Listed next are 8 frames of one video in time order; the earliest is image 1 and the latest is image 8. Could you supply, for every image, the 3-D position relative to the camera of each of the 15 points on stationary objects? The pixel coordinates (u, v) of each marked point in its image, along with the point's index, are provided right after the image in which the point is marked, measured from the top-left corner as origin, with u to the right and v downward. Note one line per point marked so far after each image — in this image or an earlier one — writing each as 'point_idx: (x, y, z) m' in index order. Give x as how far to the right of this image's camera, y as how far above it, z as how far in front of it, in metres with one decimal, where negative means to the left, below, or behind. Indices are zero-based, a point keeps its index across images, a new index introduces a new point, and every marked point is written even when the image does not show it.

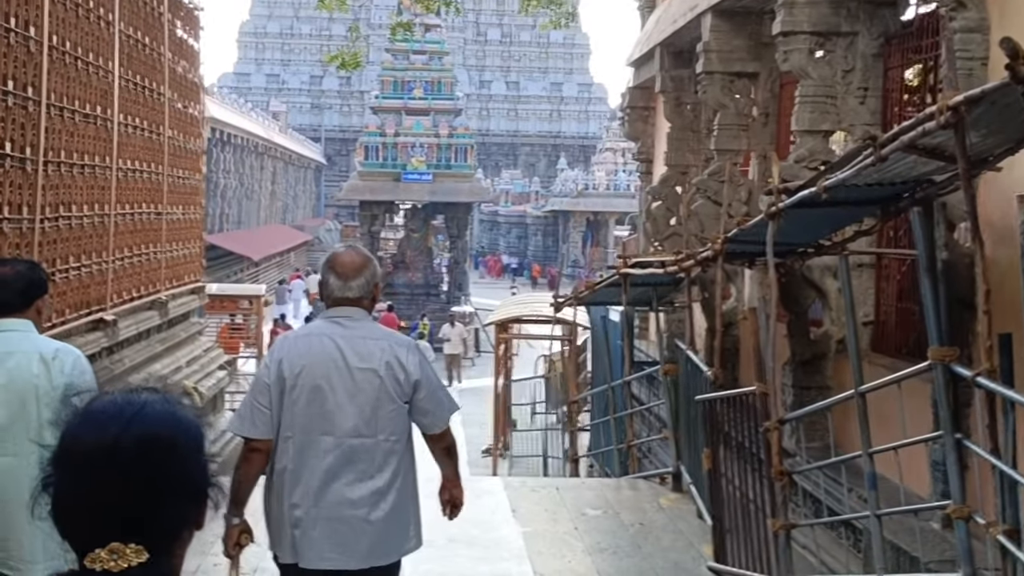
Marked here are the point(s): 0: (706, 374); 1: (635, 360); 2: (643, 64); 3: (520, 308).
0: (+1.0, -0.4, +6.0) m
1: (+1.0, -0.6, +9.6) m
2: (+1.2, +2.1, +10.9) m
3: (+0.1, -0.2, +11.8) m
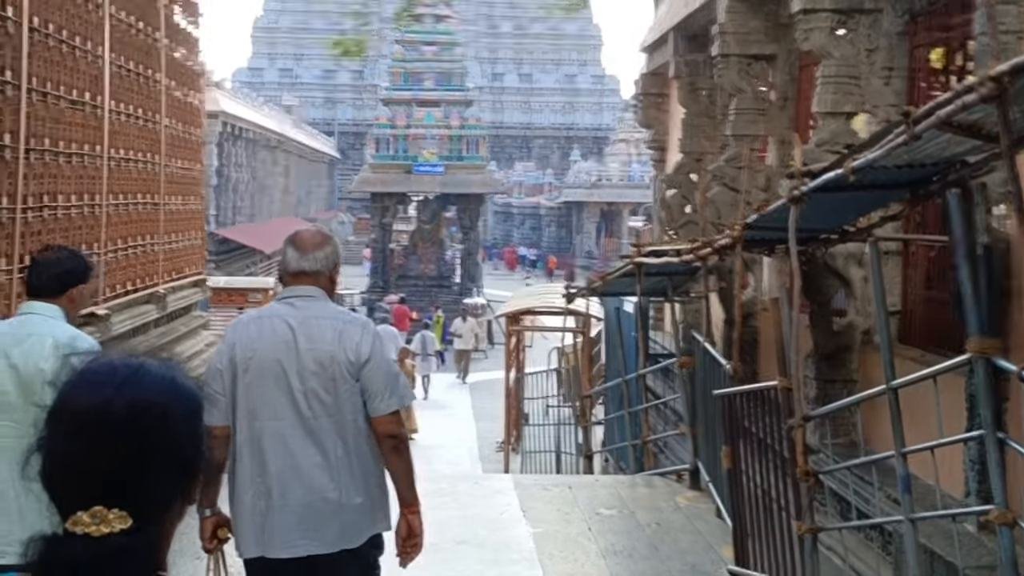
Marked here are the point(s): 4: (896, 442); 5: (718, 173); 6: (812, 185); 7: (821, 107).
0: (+1.0, -0.4, +5.7) m
1: (+1.1, -0.5, +9.3) m
2: (+1.3, +2.2, +10.6) m
3: (+0.2, -0.1, +11.6) m
4: (+1.2, -0.5, +3.7) m
5: (+1.4, +0.8, +7.9) m
6: (+1.2, +0.4, +4.5) m
7: (+1.6, +1.0, +6.2) m
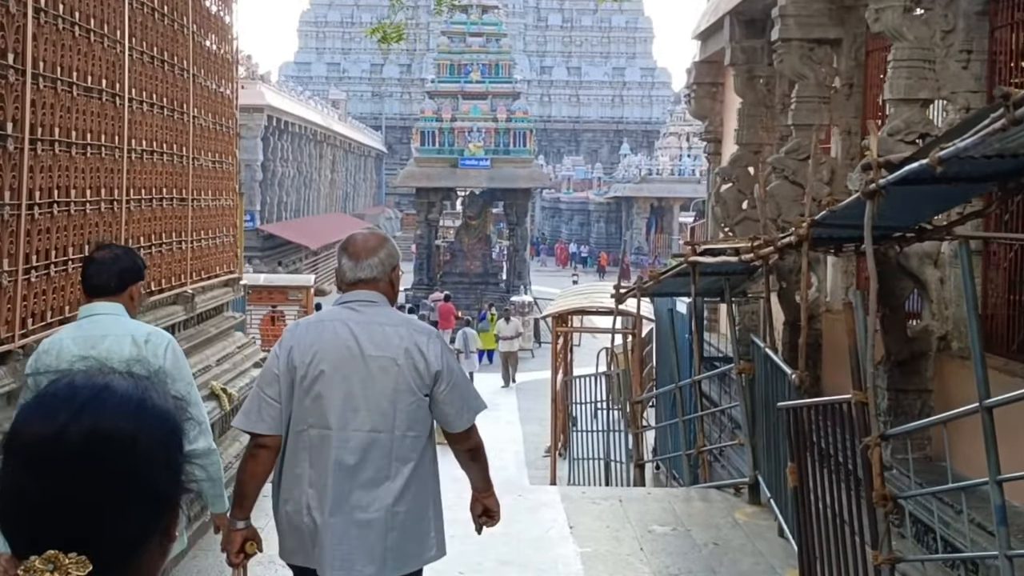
0: (+1.3, -0.4, +5.3) m
1: (+1.5, -0.5, +8.8) m
2: (+1.7, +2.2, +10.1) m
3: (+0.7, -0.1, +11.1) m
4: (+1.4, -0.5, +3.3) m
5: (+1.7, +0.8, +7.5) m
6: (+1.3, +0.4, +4.1) m
7: (+1.9, +1.0, +5.7) m
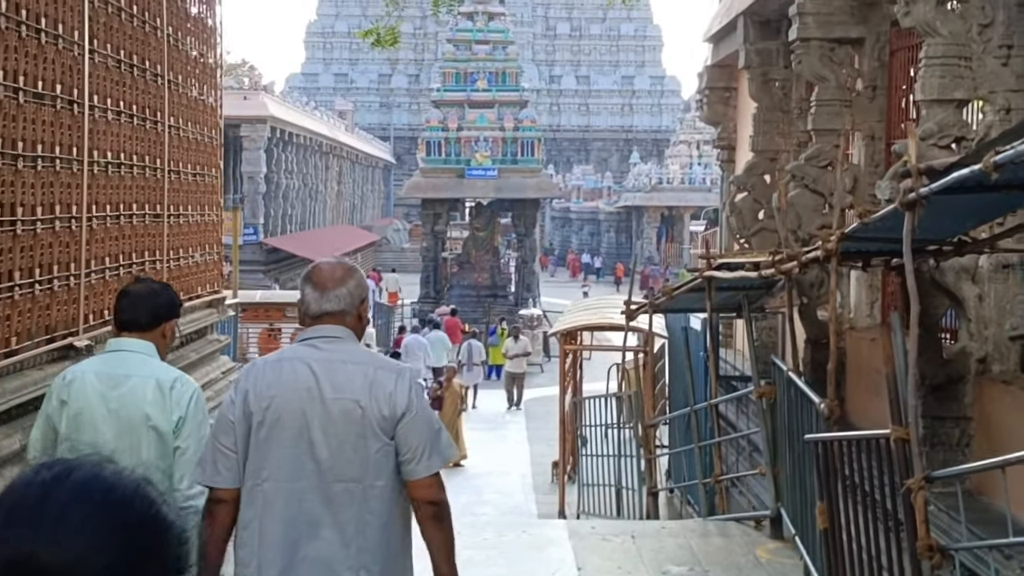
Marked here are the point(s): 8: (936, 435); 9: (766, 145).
0: (+1.3, -0.5, +4.8) m
1: (+1.5, -0.6, +8.4) m
2: (+1.8, +2.1, +9.7) m
3: (+0.7, -0.2, +10.7) m
4: (+1.3, -0.6, +2.8) m
5: (+1.7, +0.7, +7.0) m
6: (+1.3, +0.3, +3.6) m
7: (+1.9, +0.9, +5.2) m
8: (+2.0, -0.7, +5.4) m
9: (+1.9, +1.1, +8.8) m
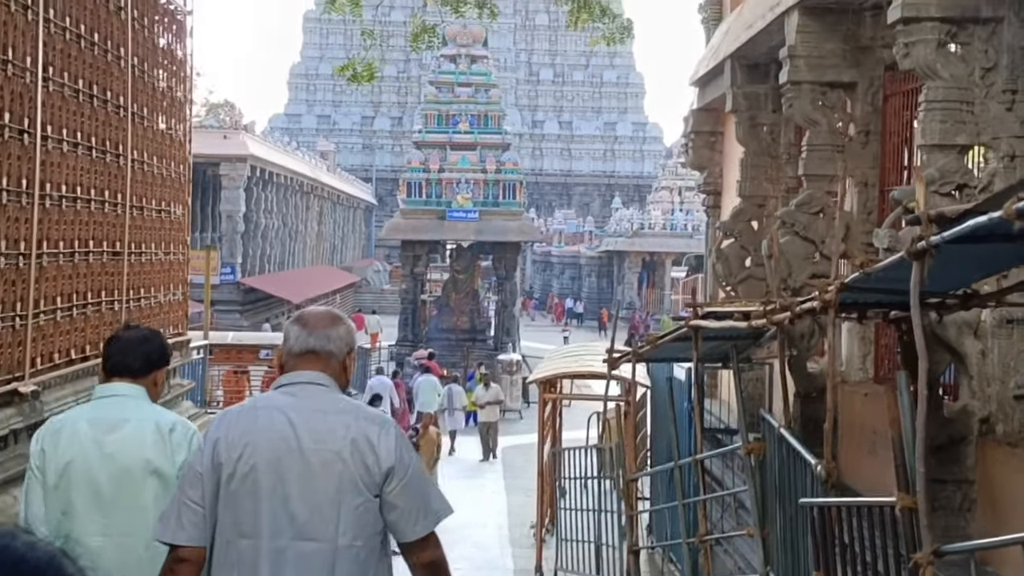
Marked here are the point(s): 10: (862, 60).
0: (+1.2, -0.7, +4.5) m
1: (+1.4, -1.0, +8.0) m
2: (+1.6, +1.7, +9.5) m
3: (+0.5, -0.7, +10.4) m
4: (+1.3, -0.7, +2.5) m
5: (+1.6, +0.4, +6.7) m
6: (+1.2, +0.1, +3.3) m
7: (+1.8, +0.6, +5.0) m
8: (+1.9, -0.9, +5.1) m
9: (+1.8, +0.7, +8.6) m
10: (+2.1, +1.4, +6.9) m
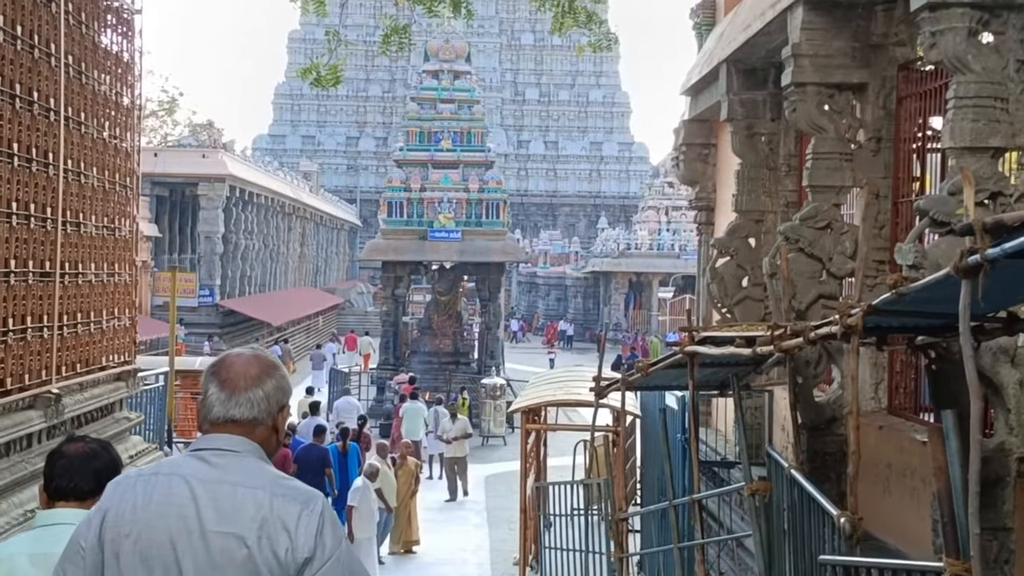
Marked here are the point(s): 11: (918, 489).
0: (+1.1, -0.8, +3.9) m
1: (+1.2, -1.1, +7.4) m
2: (+1.5, +1.5, +8.9) m
3: (+0.4, -0.8, +9.7) m
4: (+1.2, -0.7, +1.9) m
5: (+1.5, +0.3, +6.1) m
6: (+1.2, +0.1, +2.7) m
7: (+1.7, +0.6, +4.4) m
8: (+1.8, -1.0, +4.5) m
9: (+1.6, +0.6, +8.0) m
10: (+1.9, +1.2, +6.3) m
11: (+1.9, -0.9, +5.3) m
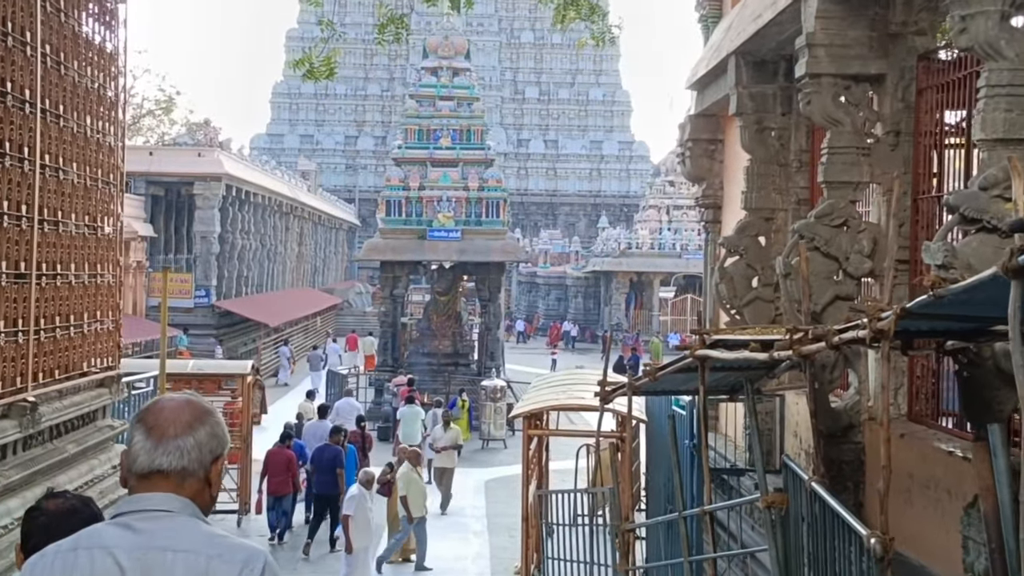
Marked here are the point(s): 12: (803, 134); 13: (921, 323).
0: (+1.1, -0.8, +3.6) m
1: (+1.2, -1.1, +7.1) m
2: (+1.5, +1.5, +8.6) m
3: (+0.4, -0.8, +9.5) m
4: (+1.2, -0.8, +1.6) m
5: (+1.5, +0.3, +5.9) m
6: (+1.2, +0.1, +2.4) m
7: (+1.7, +0.6, +4.1) m
8: (+1.8, -1.0, +4.2) m
9: (+1.6, +0.6, +7.7) m
10: (+2.0, +1.2, +6.0) m
11: (+1.9, -0.9, +5.0) m
12: (+1.9, +1.0, +7.7) m
13: (+1.3, -0.1, +3.6) m
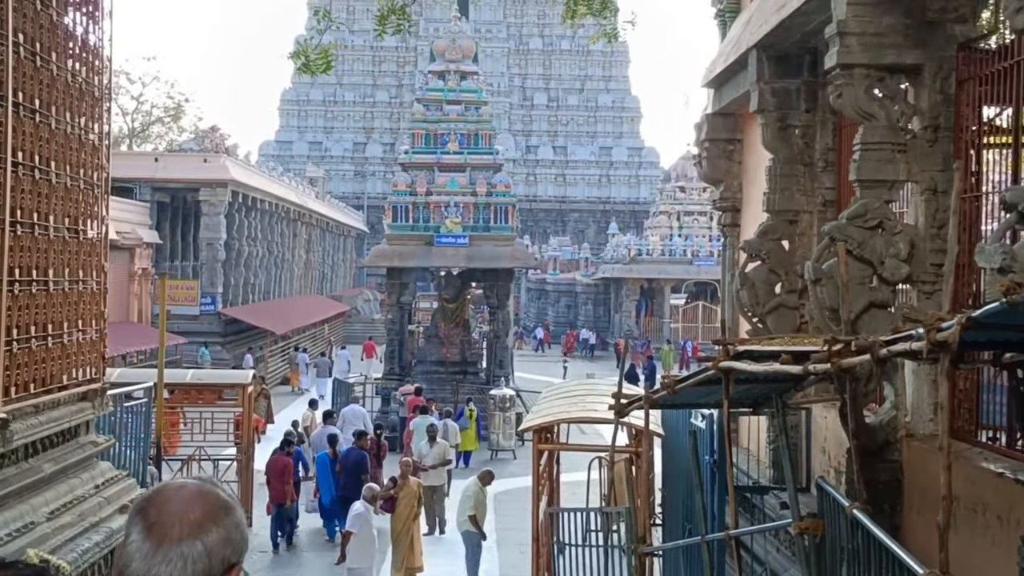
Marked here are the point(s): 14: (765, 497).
0: (+1.1, -0.8, +3.2) m
1: (+1.3, -1.1, +6.7) m
2: (+1.5, +1.5, +8.2) m
3: (+0.4, -0.9, +9.0) m
4: (+1.2, -0.8, +1.2) m
5: (+1.5, +0.2, +5.4) m
6: (+1.2, +0.1, +2.0) m
7: (+1.7, +0.5, +3.7) m
8: (+1.8, -1.0, +3.8) m
9: (+1.7, +0.5, +7.3) m
10: (+2.0, +1.2, +5.6) m
11: (+1.9, -0.9, +4.6) m
12: (+2.0, +1.0, +7.3) m
13: (+1.3, -0.1, +3.2) m
14: (+1.5, -1.2, +6.9) m
